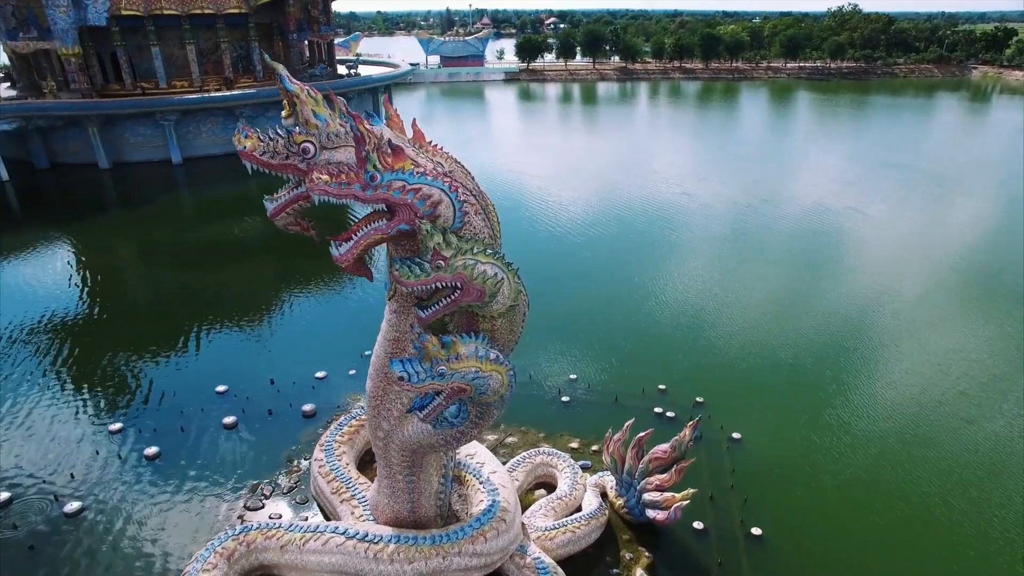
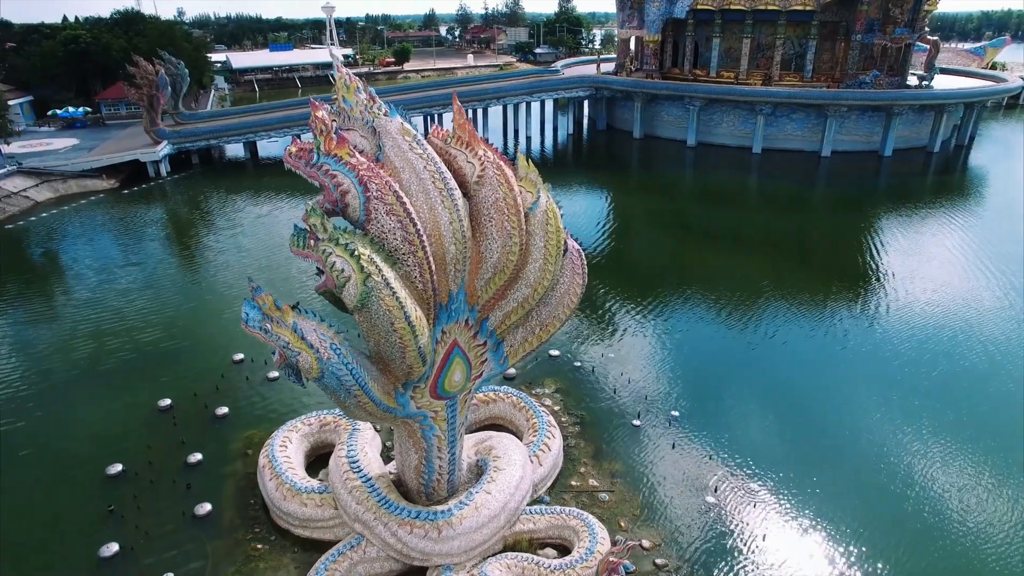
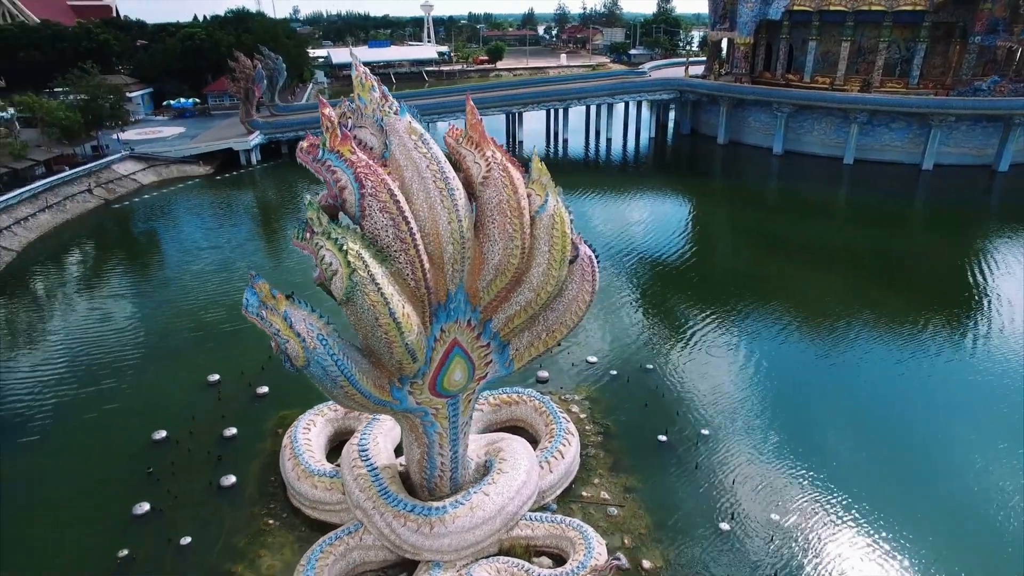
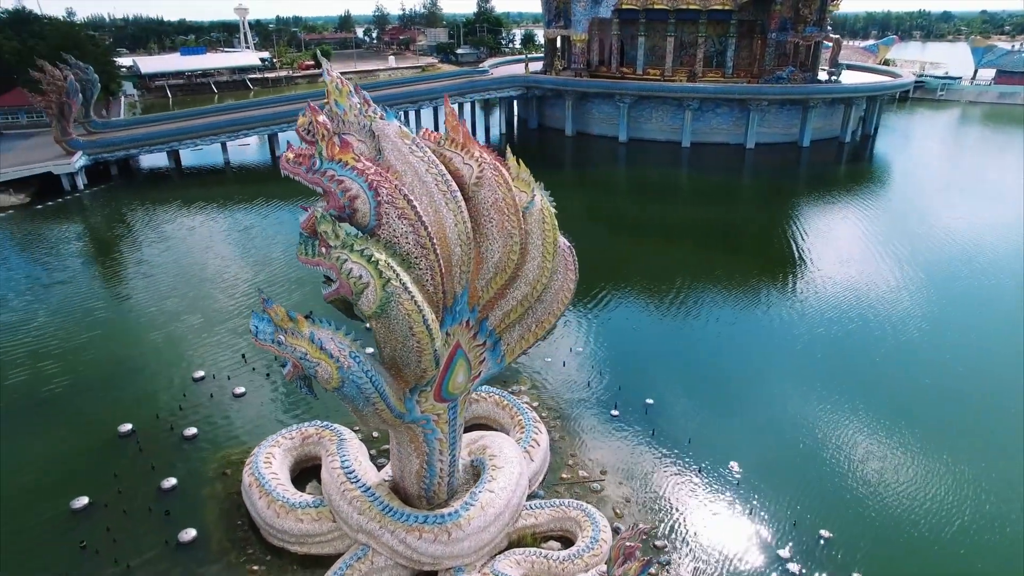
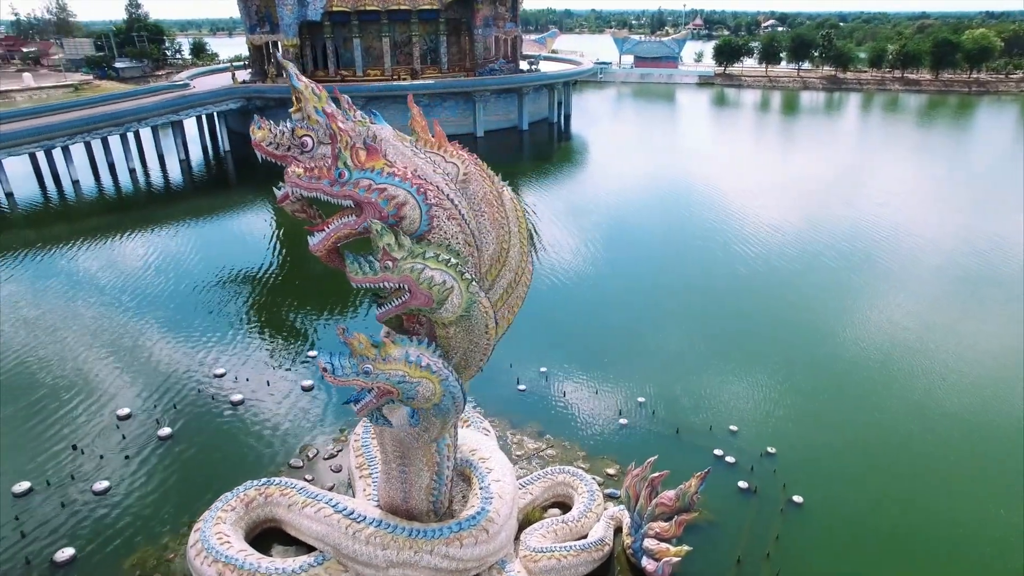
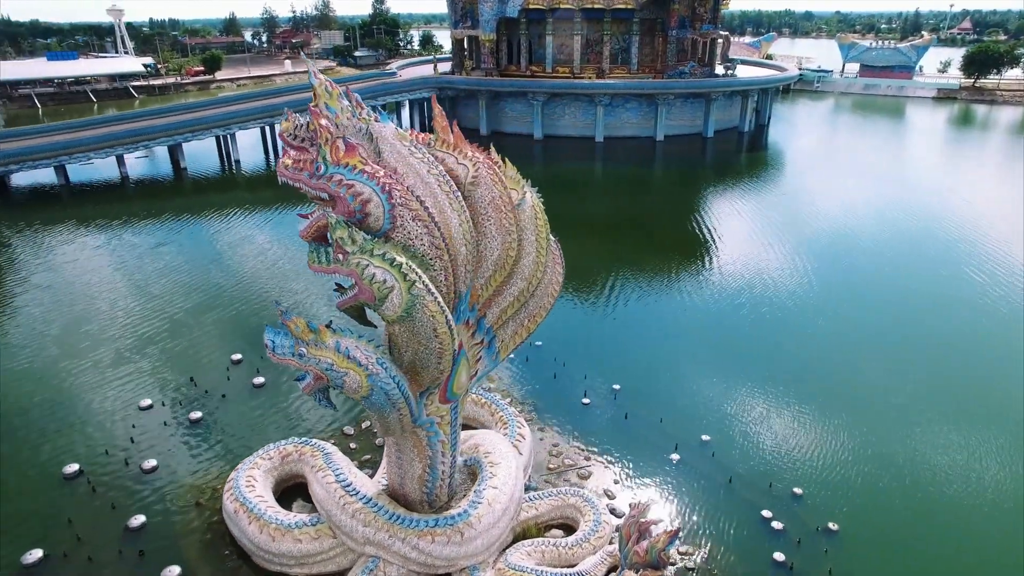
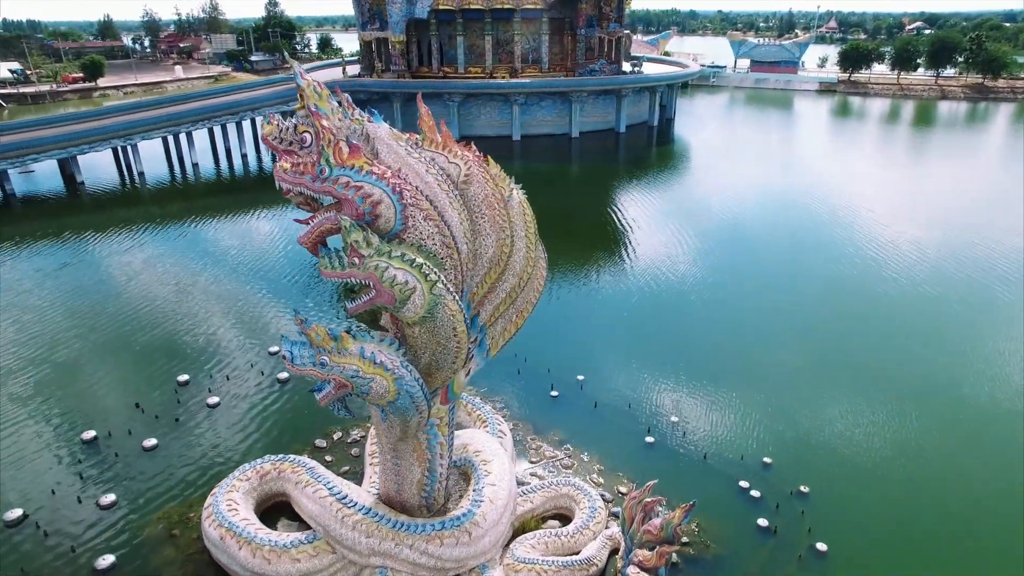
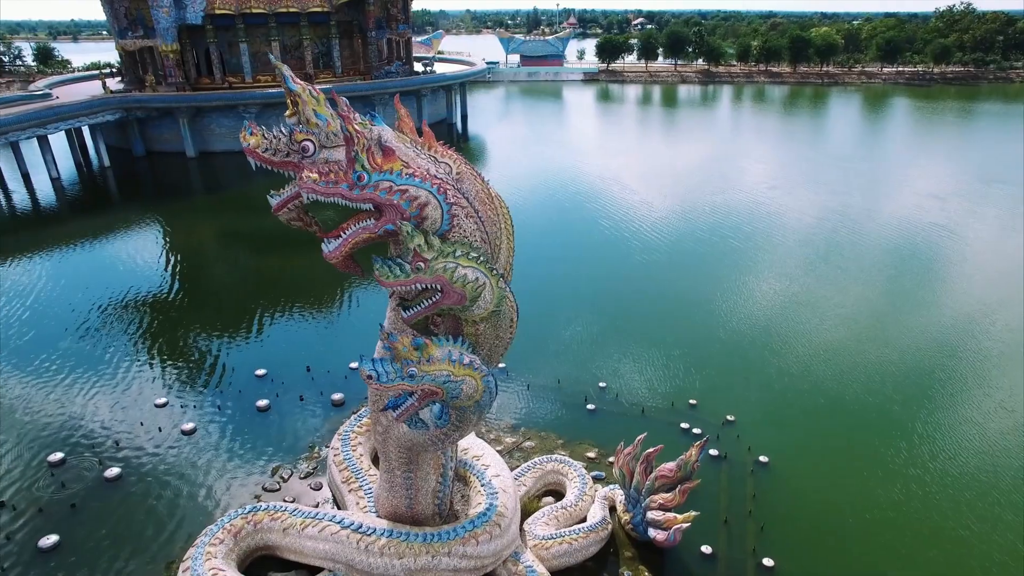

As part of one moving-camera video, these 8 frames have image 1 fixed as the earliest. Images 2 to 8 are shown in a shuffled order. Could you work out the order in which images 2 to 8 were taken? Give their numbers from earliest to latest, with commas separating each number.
8, 5, 7, 6, 4, 2, 3
